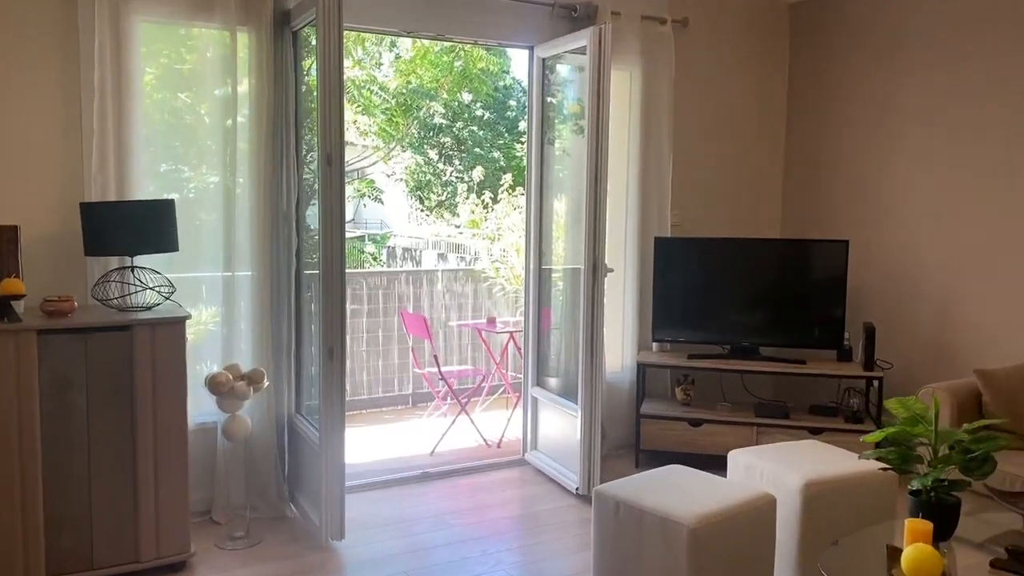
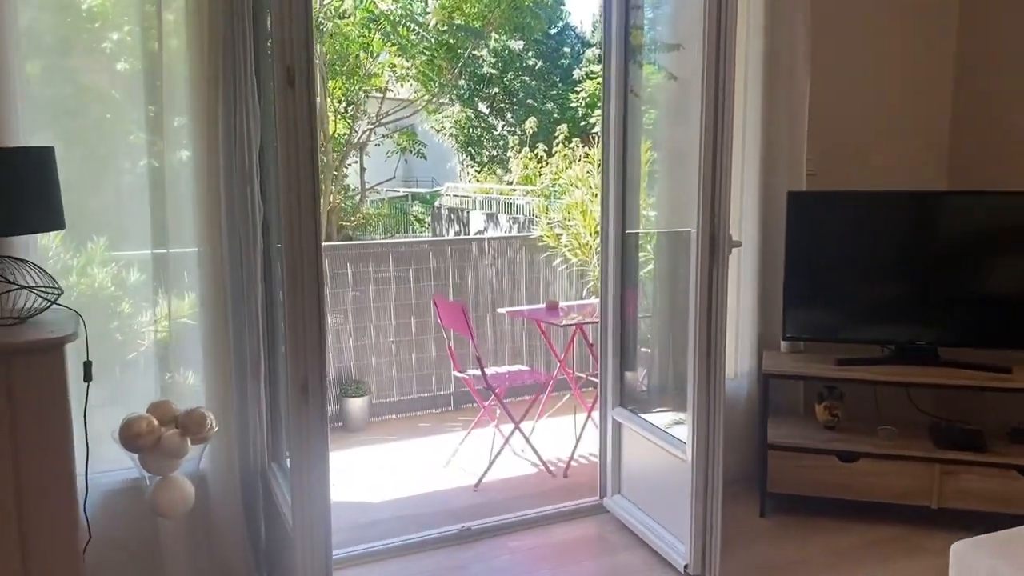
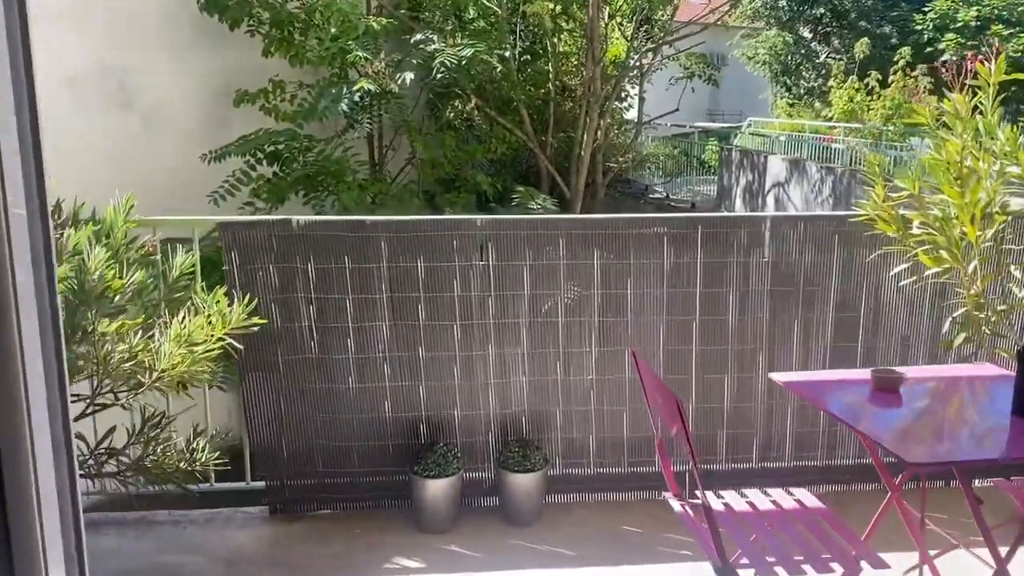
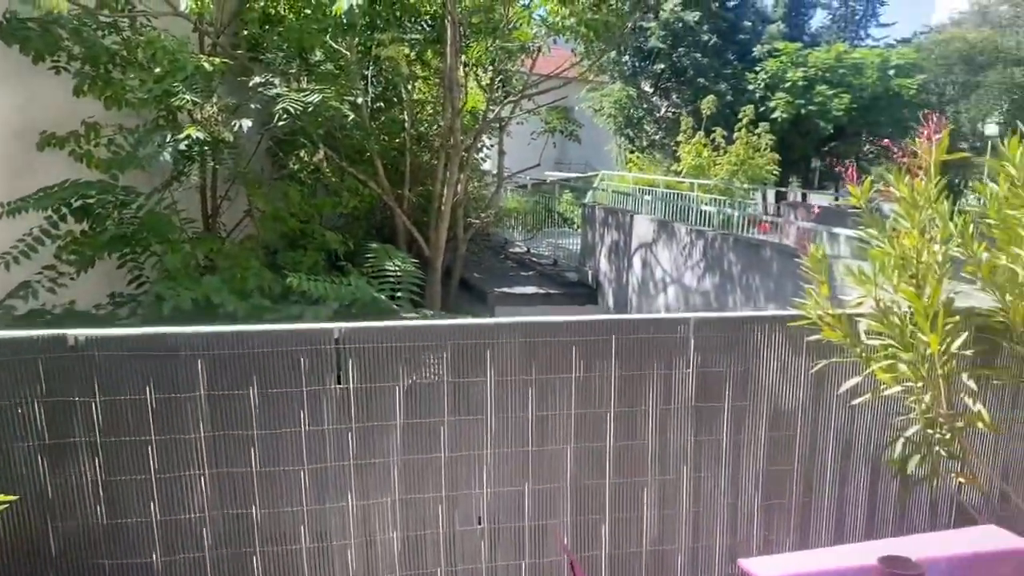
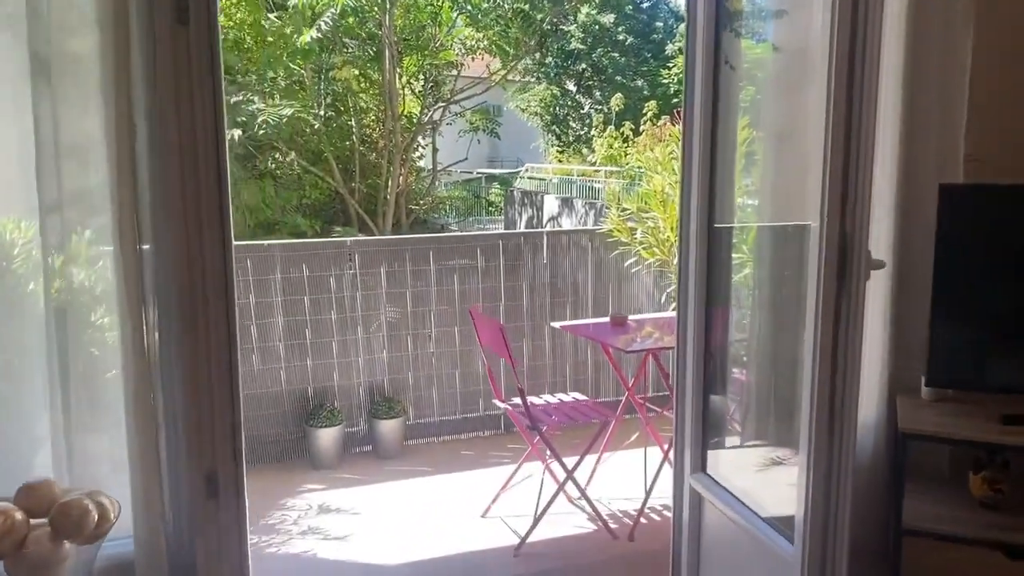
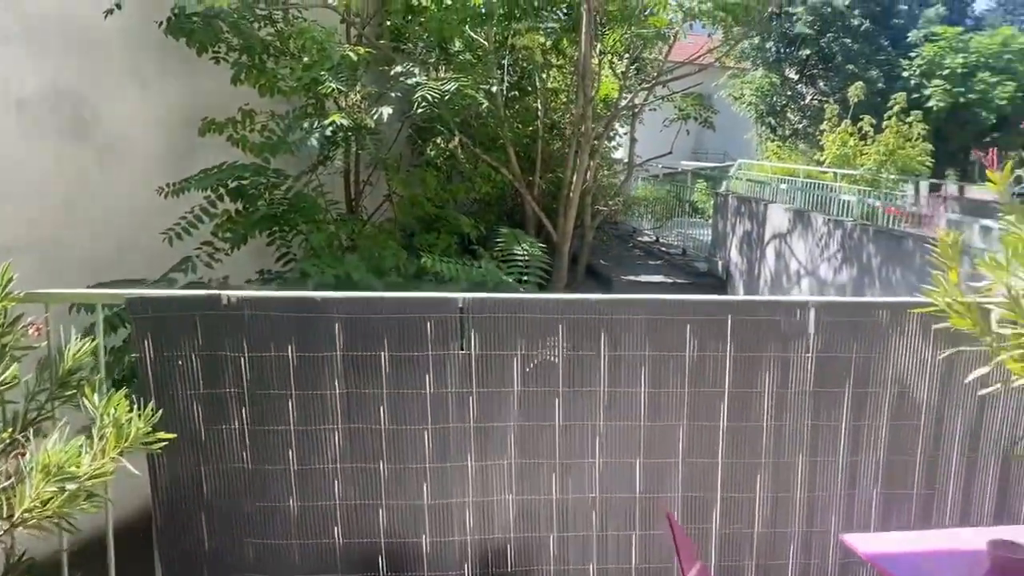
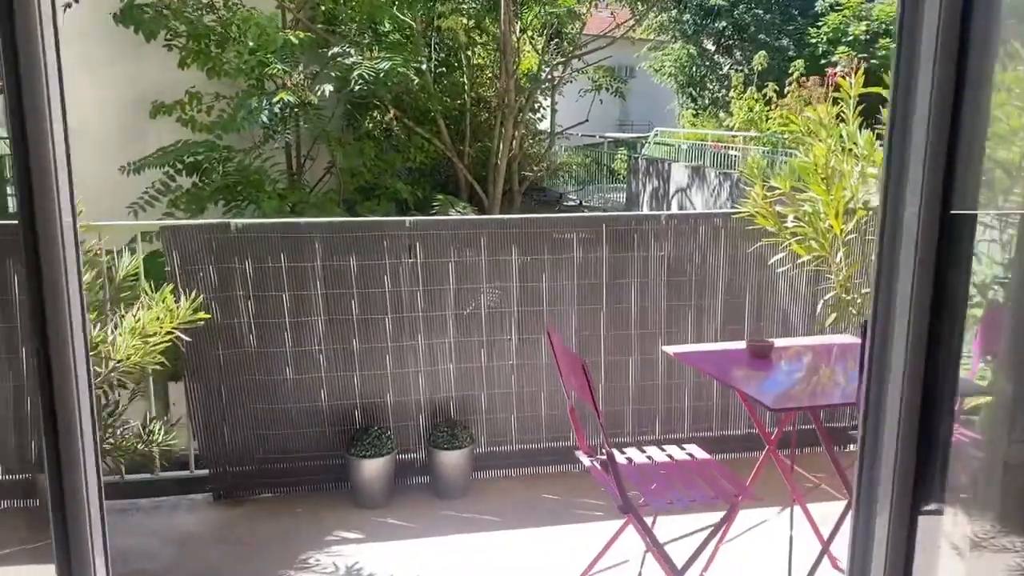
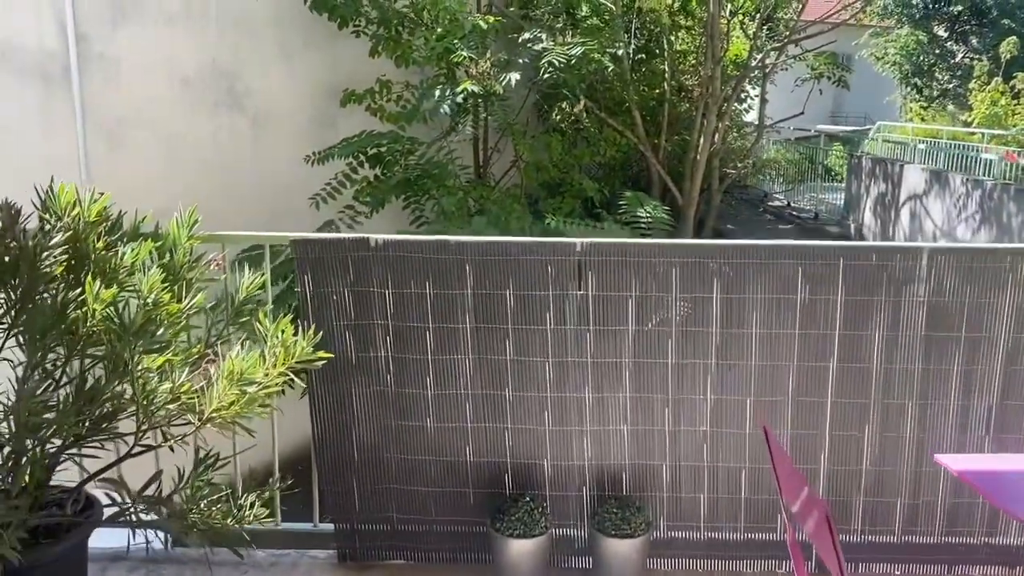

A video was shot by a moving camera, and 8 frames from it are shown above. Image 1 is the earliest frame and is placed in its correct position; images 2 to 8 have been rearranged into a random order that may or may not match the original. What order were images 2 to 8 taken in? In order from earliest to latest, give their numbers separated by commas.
2, 5, 7, 3, 8, 6, 4
